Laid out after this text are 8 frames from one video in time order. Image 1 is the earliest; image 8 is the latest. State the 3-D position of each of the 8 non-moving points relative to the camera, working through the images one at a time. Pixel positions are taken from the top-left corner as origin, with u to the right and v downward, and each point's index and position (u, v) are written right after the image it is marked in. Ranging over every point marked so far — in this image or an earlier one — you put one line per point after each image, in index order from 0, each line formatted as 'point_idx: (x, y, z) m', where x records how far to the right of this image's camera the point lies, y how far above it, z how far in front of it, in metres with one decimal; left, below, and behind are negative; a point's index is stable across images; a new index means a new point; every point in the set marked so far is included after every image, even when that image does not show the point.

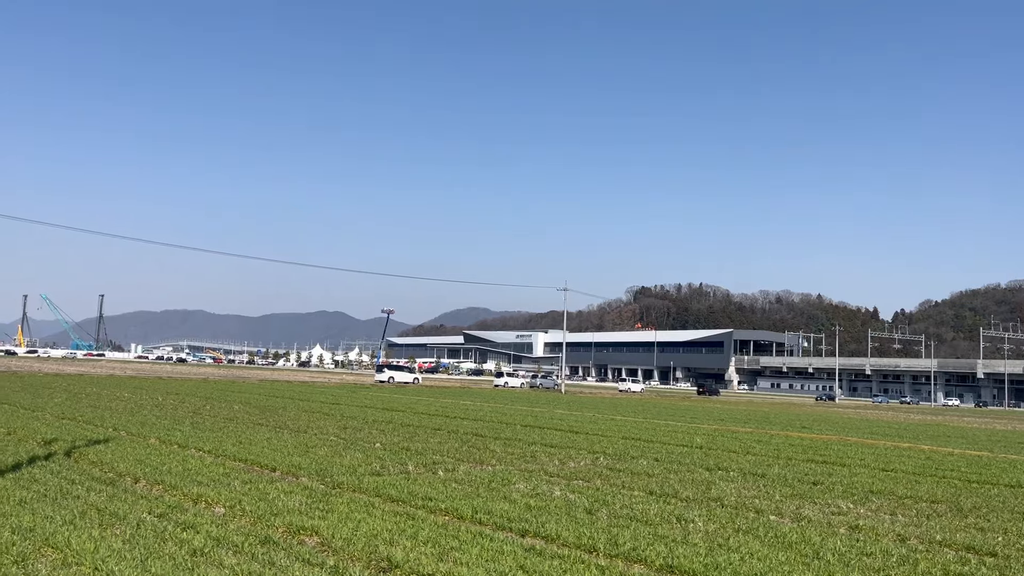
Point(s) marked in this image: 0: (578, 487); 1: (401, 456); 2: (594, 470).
0: (+1.2, -3.6, +14.3) m
1: (-2.4, -3.7, +17.8) m
2: (+1.8, -3.9, +17.1) m
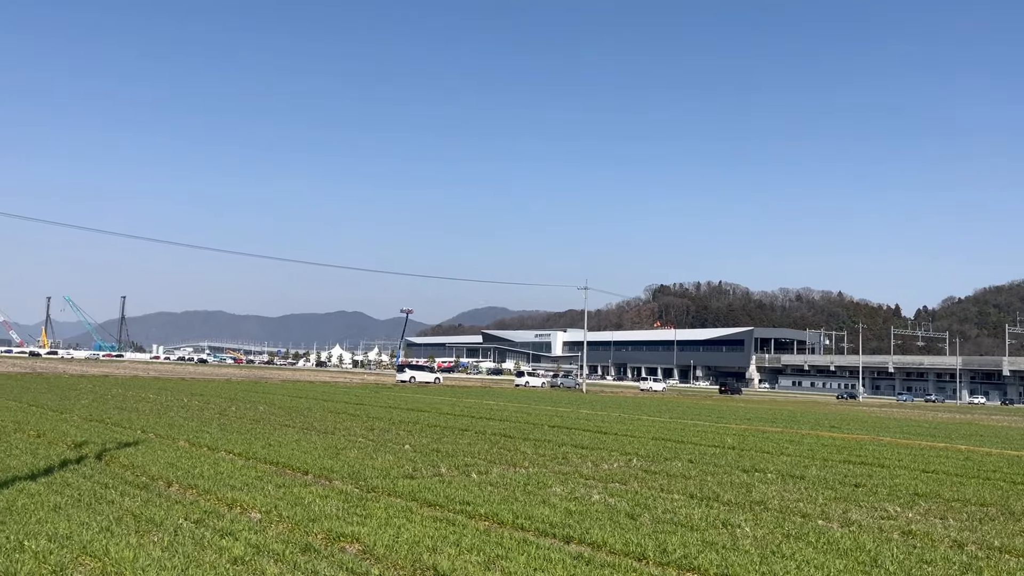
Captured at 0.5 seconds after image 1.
0: (+1.8, -3.5, +14.0) m
1: (-1.7, -3.7, +17.6) m
2: (+2.5, -3.9, +16.8) m
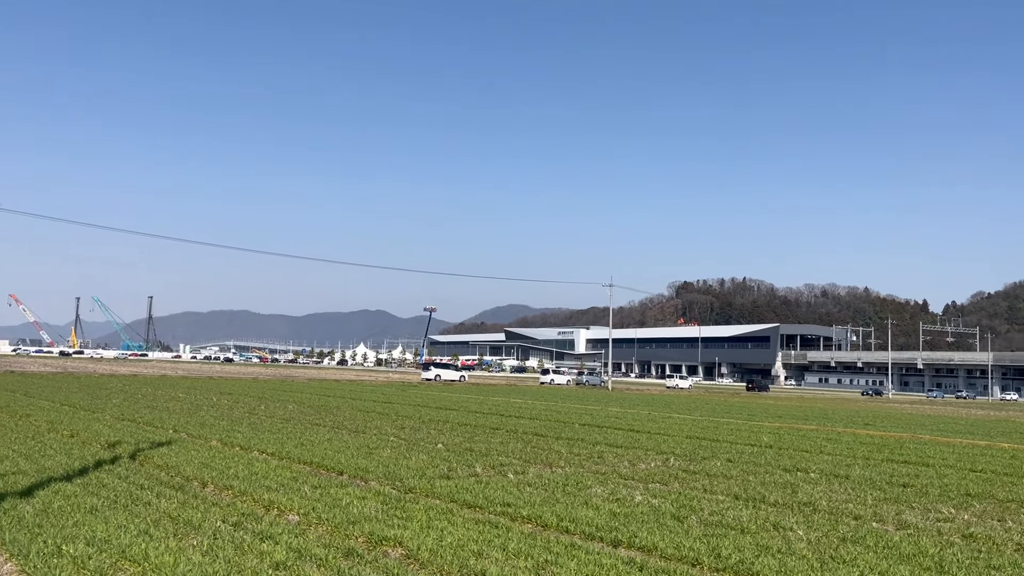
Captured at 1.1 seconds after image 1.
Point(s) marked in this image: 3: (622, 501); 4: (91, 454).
0: (+2.5, -3.5, +13.6) m
1: (-0.9, -3.7, +17.3) m
2: (+3.2, -3.8, +16.4) m
3: (+1.7, -3.3, +12.4) m
4: (-8.1, -3.2, +15.5) m
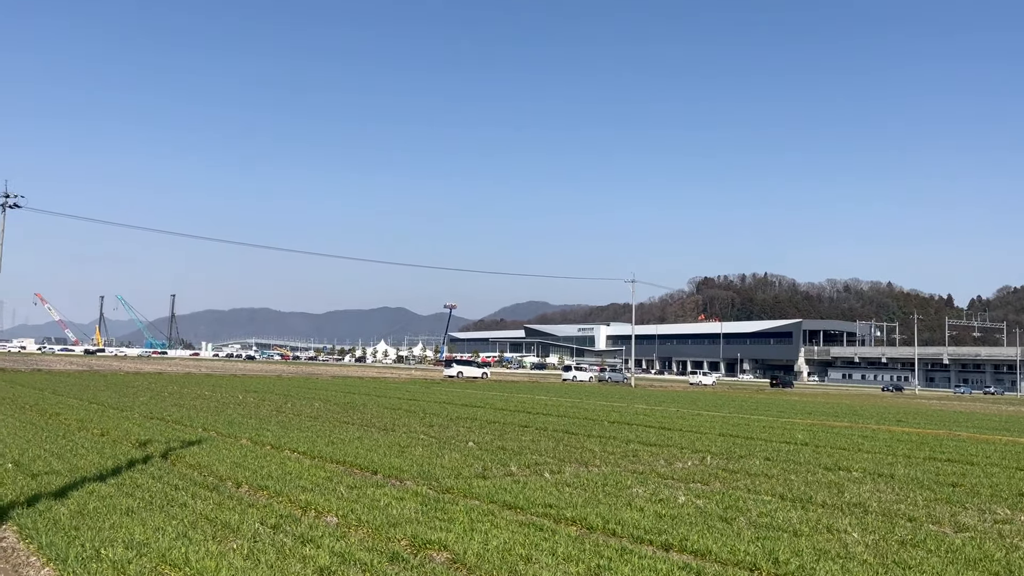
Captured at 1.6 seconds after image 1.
0: (+3.1, -3.4, +13.2) m
1: (-0.2, -3.6, +17.0) m
2: (+3.9, -3.6, +16.0) m
3: (+2.3, -3.2, +12.0) m
4: (-7.5, -3.2, +15.4) m
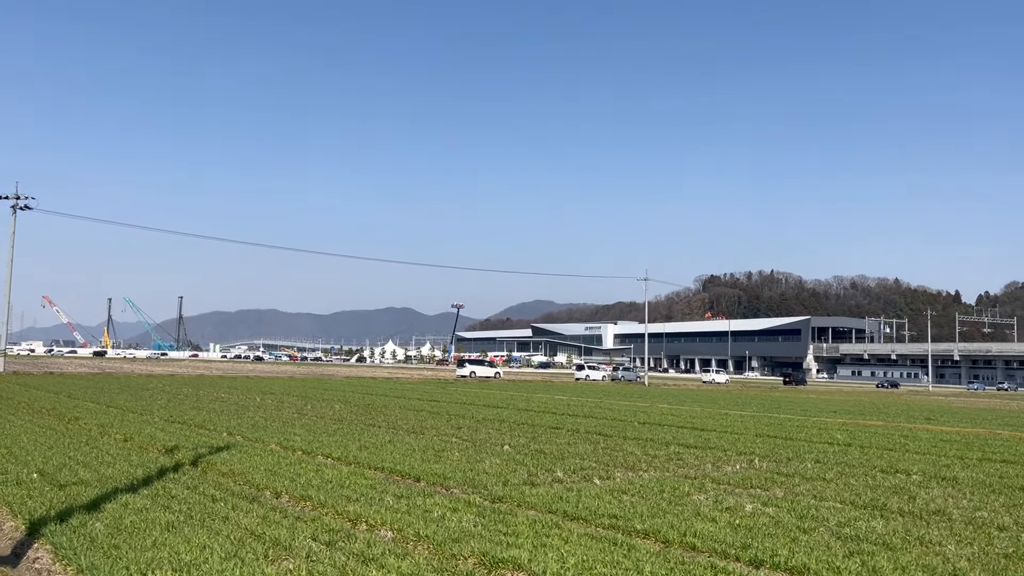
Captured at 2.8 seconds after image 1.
0: (+4.0, -3.3, +12.5) m
1: (+0.6, -3.5, +16.3) m
2: (+4.8, -3.6, +15.3) m
3: (+3.1, -3.1, +11.3) m
4: (-6.6, -3.2, +14.7) m
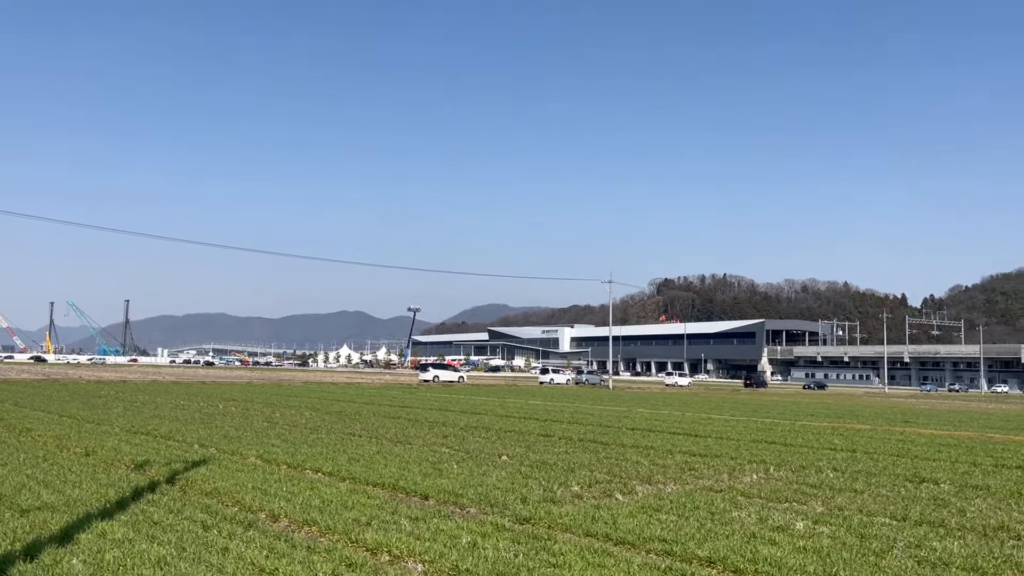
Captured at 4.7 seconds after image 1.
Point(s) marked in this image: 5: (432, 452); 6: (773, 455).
0: (+4.3, -3.3, +11.5) m
1: (+0.8, -3.5, +15.1) m
2: (+4.9, -3.5, +14.3) m
3: (+3.5, -3.1, +10.3) m
4: (-6.4, -3.1, +13.1) m
5: (-1.9, -3.8, +18.4) m
6: (+6.3, -4.1, +19.7) m
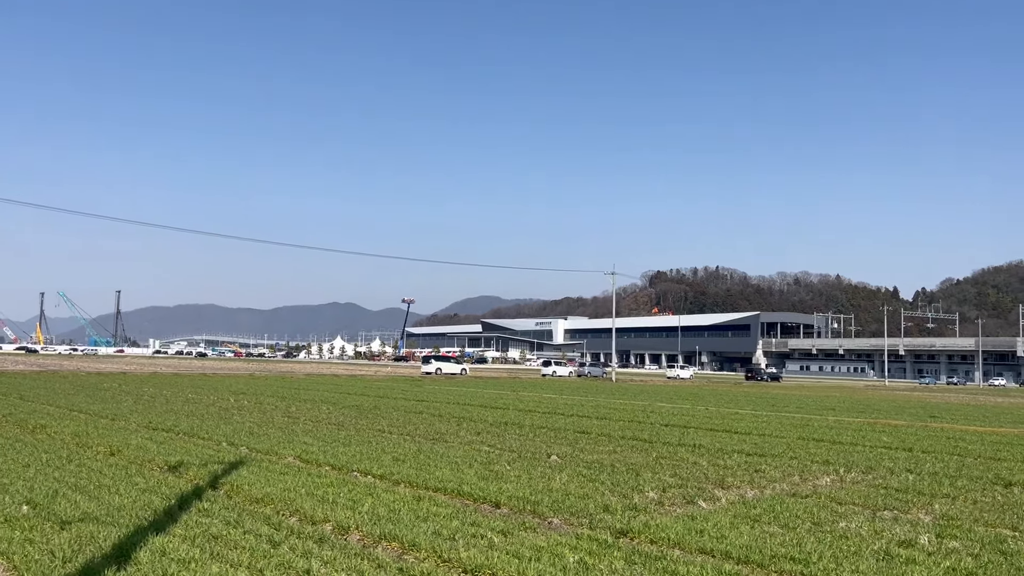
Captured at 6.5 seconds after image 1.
0: (+5.4, -3.1, +10.6) m
1: (+1.8, -3.3, +14.1) m
2: (+6.0, -3.4, +13.4) m
3: (+4.6, -3.0, +9.3) m
4: (-5.3, -2.9, +12.1) m
5: (-0.8, -3.5, +17.4) m
6: (+7.4, -3.9, +18.8) m
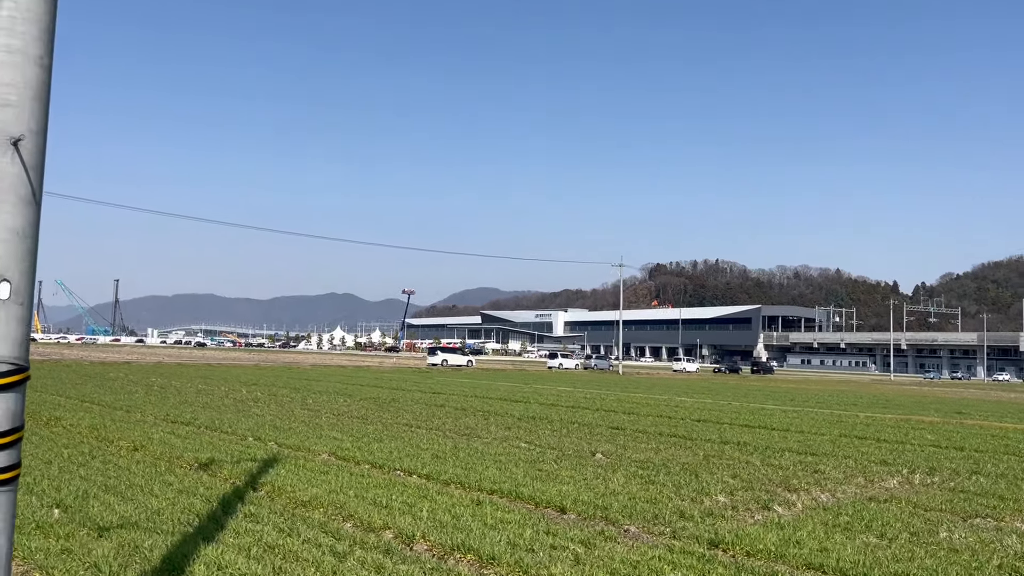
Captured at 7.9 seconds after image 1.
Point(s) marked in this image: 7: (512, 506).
0: (+6.3, -3.0, +9.7) m
1: (+2.7, -3.1, +13.3) m
2: (+6.9, -3.2, +12.6) m
3: (+5.5, -2.9, +8.5) m
4: (-4.4, -2.7, +11.2) m
5: (0.0, -3.3, +16.5) m
6: (+8.2, -3.7, +18.0) m
7: (0.0, -2.8, +10.4) m
